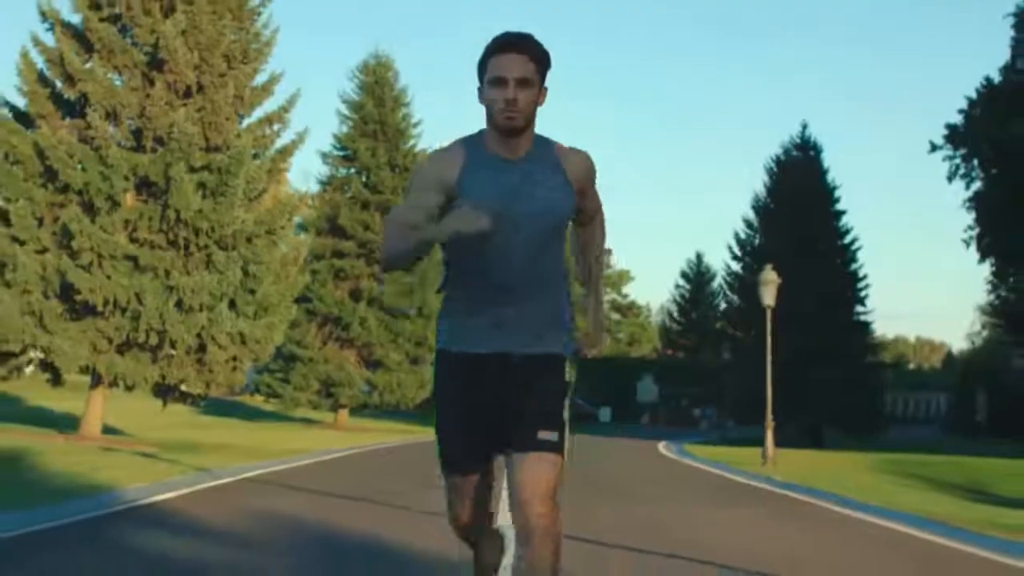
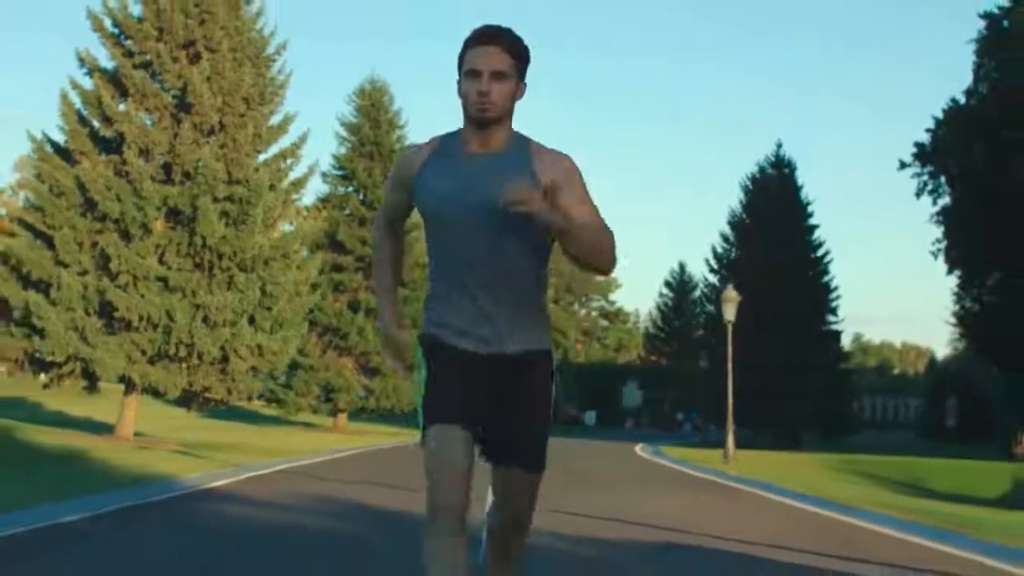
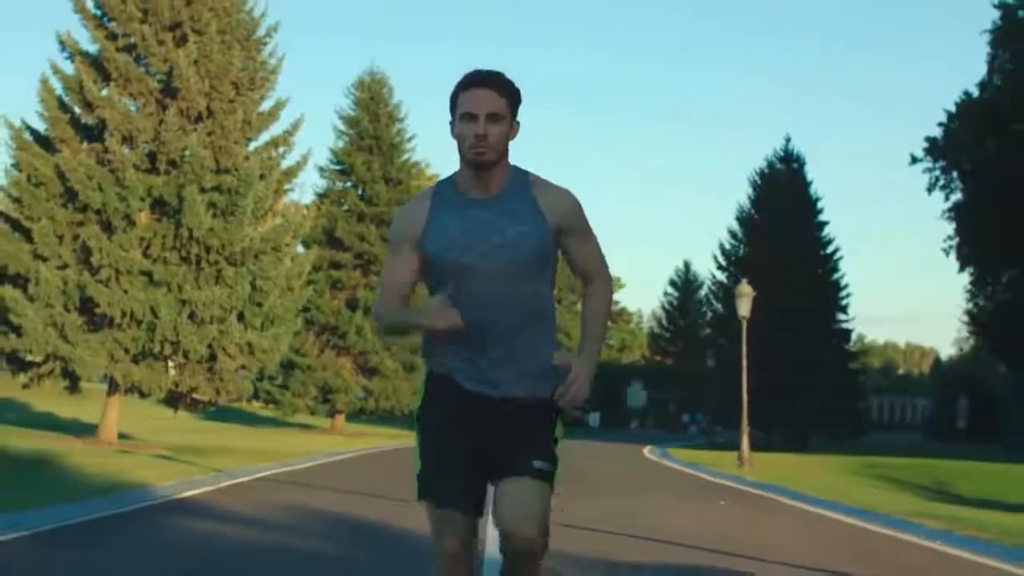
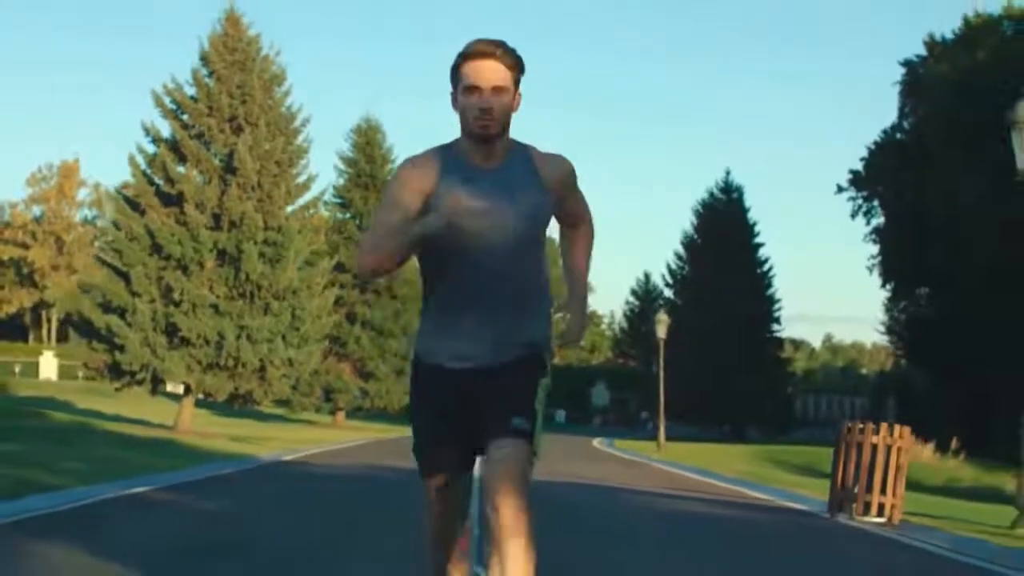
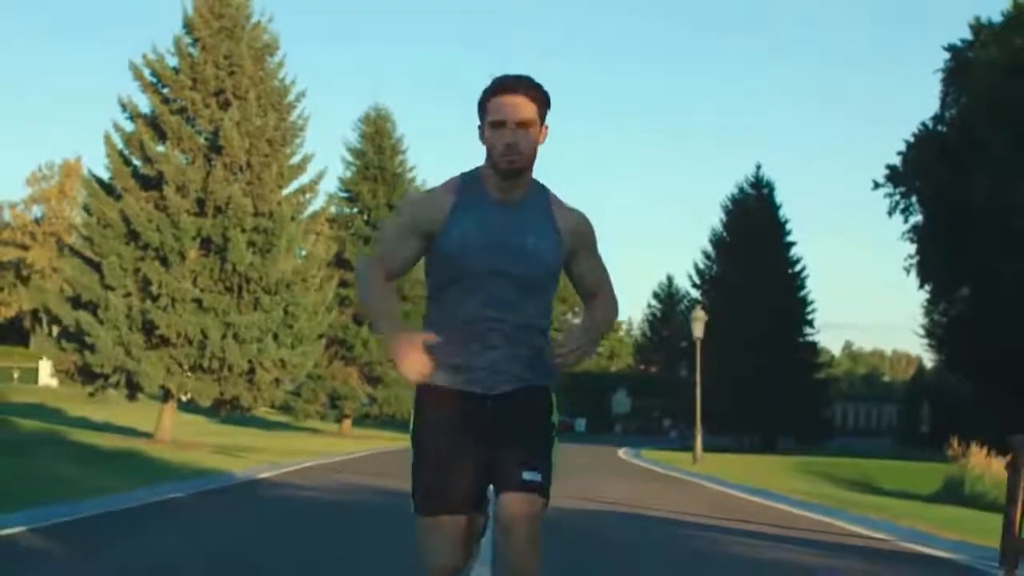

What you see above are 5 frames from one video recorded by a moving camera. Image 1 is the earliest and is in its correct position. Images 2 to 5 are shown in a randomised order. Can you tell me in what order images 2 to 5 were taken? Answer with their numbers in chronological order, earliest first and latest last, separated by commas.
3, 2, 5, 4
